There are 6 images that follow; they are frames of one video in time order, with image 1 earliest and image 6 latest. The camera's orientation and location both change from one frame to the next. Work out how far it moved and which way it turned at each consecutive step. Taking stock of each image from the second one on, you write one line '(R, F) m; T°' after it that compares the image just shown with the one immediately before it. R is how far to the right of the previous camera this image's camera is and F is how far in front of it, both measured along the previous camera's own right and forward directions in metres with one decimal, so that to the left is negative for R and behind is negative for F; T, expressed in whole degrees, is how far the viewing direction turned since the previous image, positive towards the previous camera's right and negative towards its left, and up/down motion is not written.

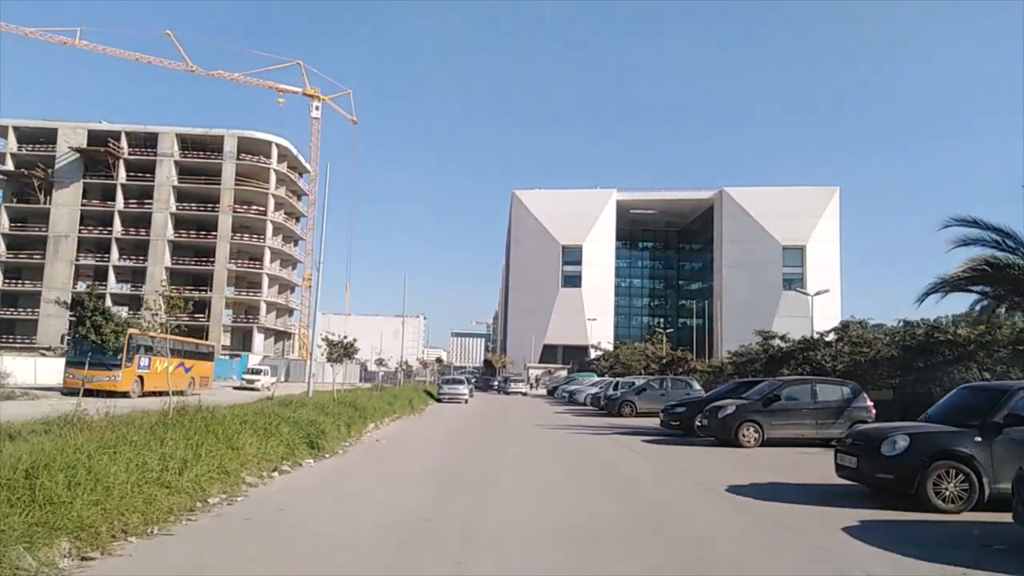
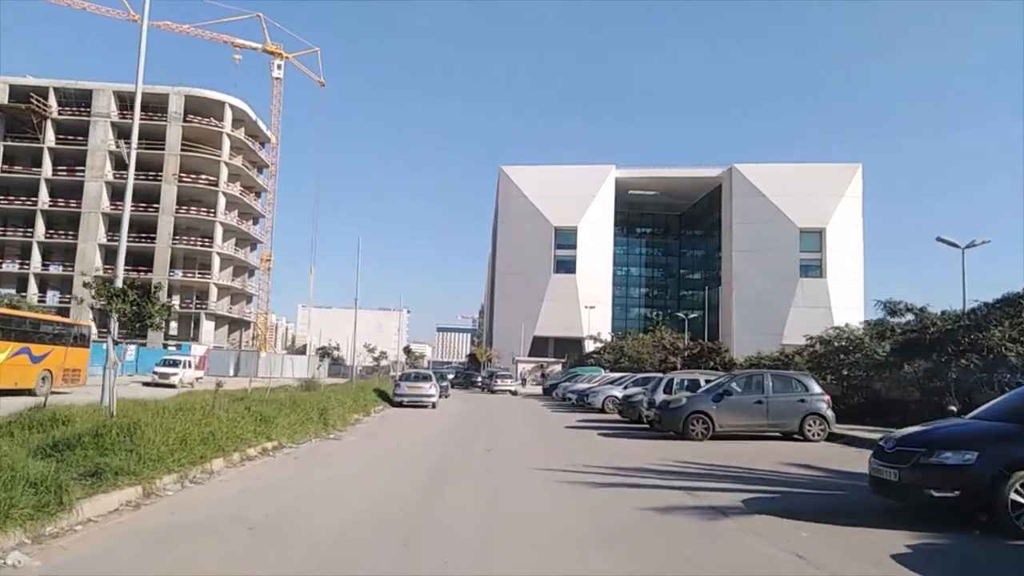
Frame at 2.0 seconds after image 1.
(0.0, +11.0) m; +1°
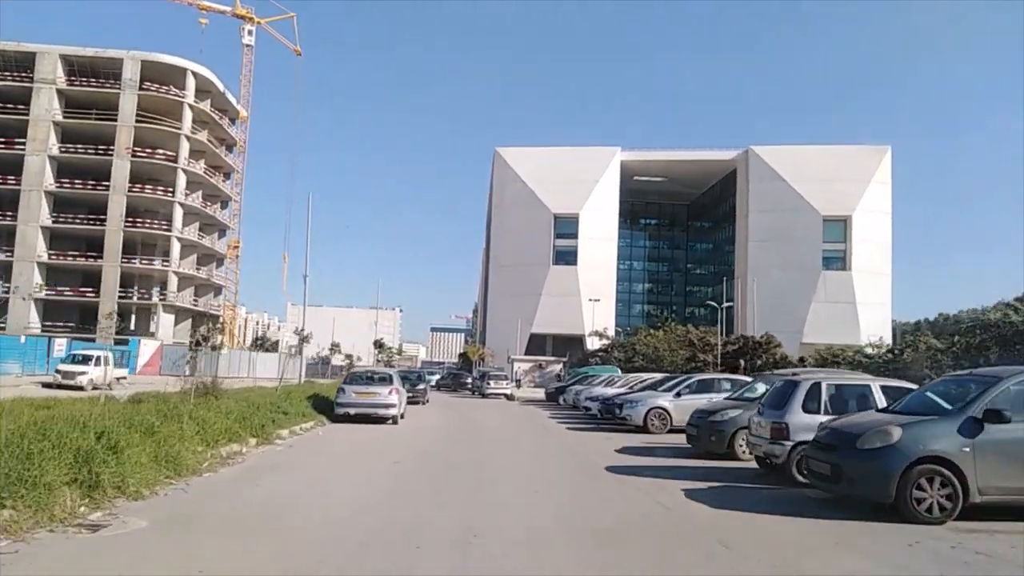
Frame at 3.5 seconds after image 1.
(-0.1, +8.4) m; 0°
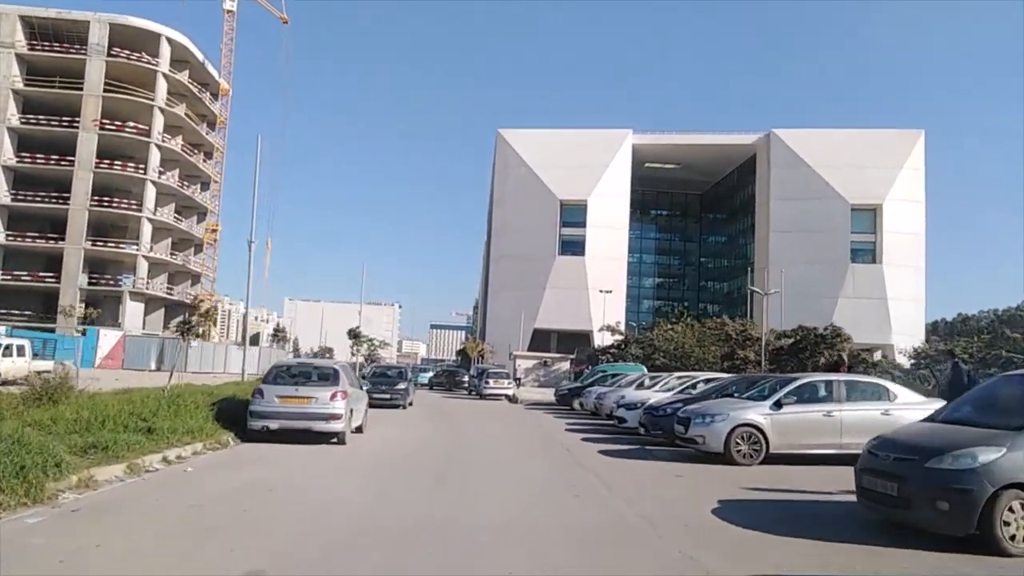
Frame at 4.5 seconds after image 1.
(-0.1, +6.2) m; 0°
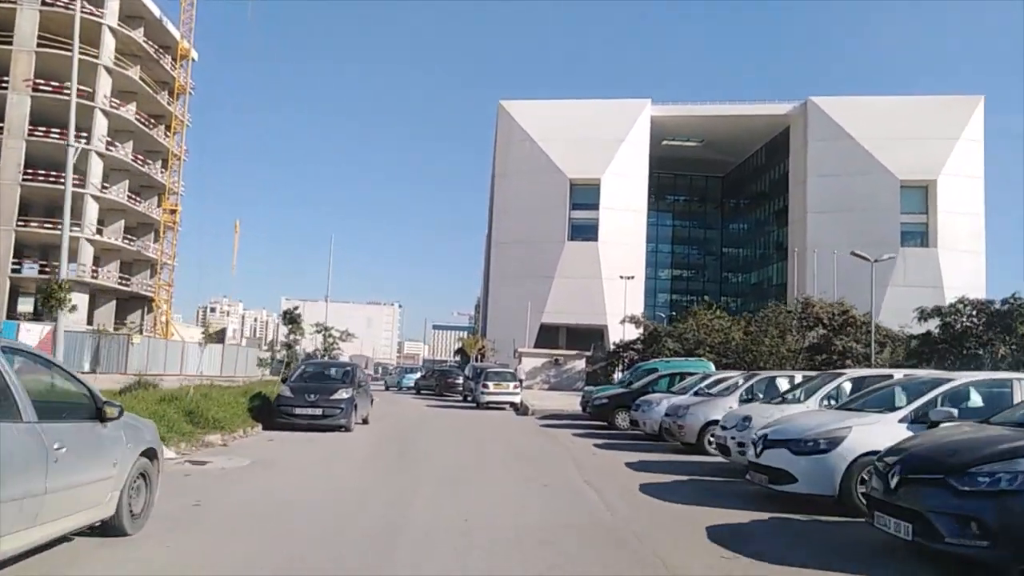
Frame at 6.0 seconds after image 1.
(-0.2, +9.1) m; 0°
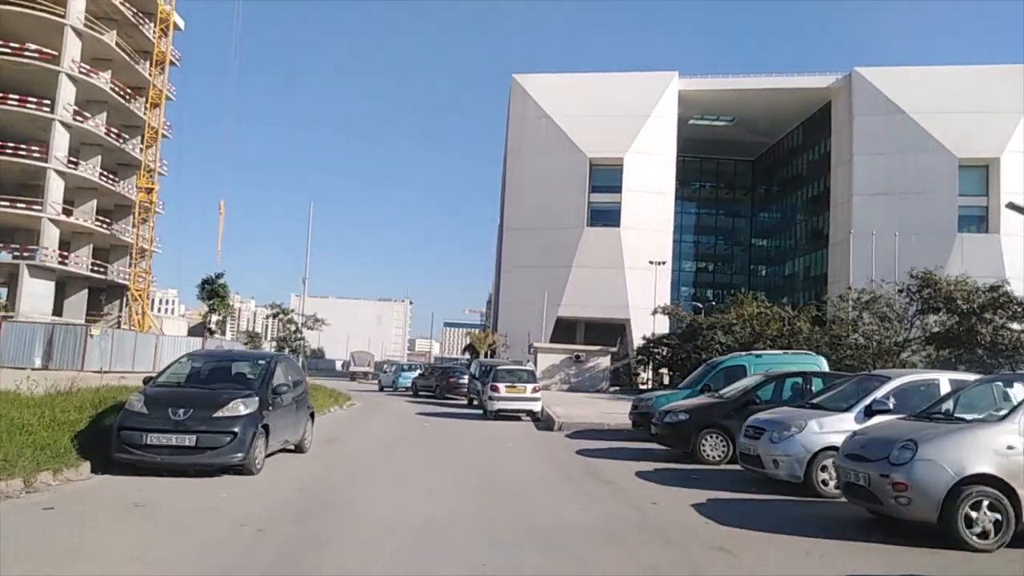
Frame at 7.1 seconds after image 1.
(-0.2, +6.4) m; -1°
